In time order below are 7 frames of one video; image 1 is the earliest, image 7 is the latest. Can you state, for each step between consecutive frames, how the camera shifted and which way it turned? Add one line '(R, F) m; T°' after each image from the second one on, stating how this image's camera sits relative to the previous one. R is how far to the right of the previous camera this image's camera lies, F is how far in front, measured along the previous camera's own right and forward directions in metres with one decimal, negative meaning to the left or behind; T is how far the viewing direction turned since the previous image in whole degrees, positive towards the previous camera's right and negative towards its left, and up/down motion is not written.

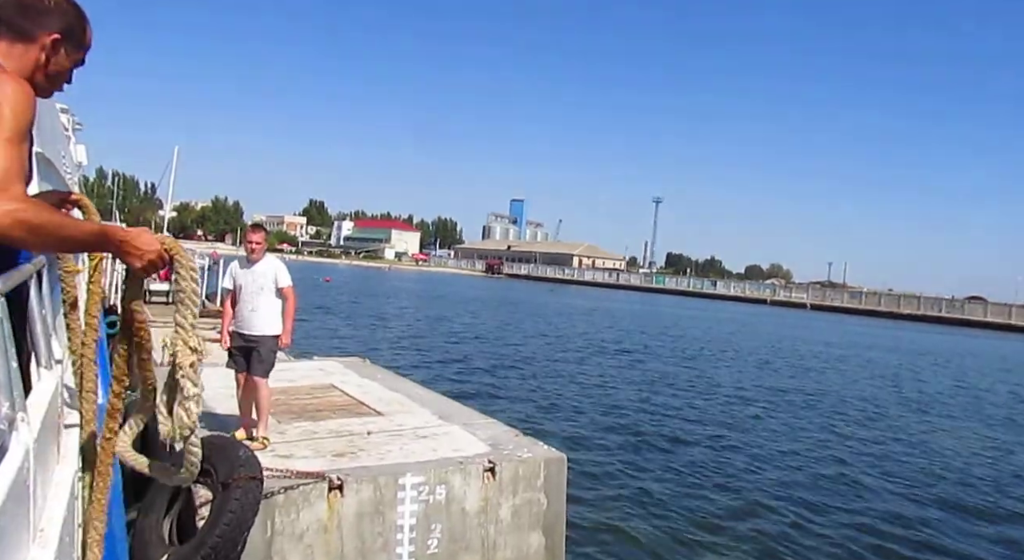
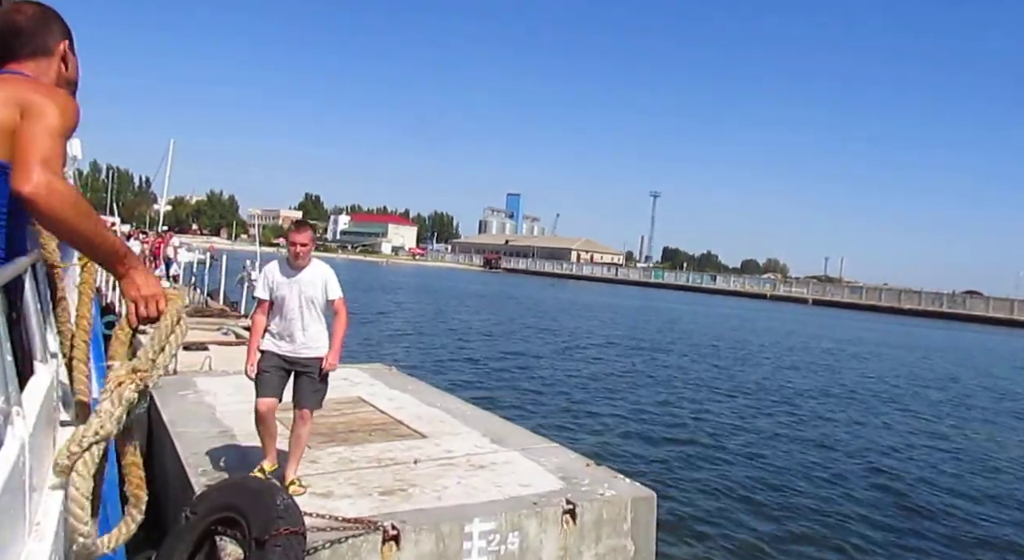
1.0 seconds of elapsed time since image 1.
(-0.5, +0.8) m; 0°
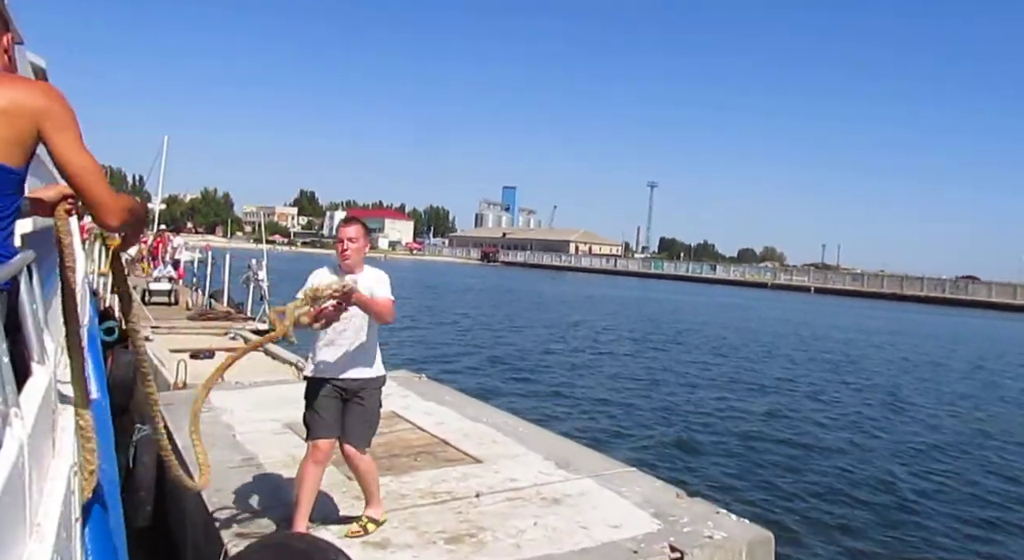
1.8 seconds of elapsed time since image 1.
(-0.4, +0.7) m; 0°
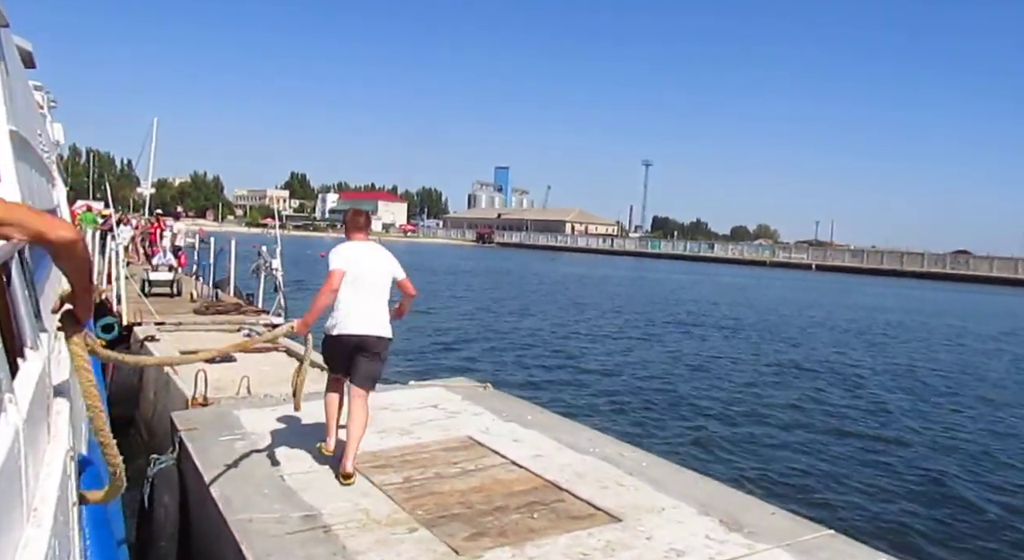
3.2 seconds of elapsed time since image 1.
(-0.7, +1.2) m; 0°
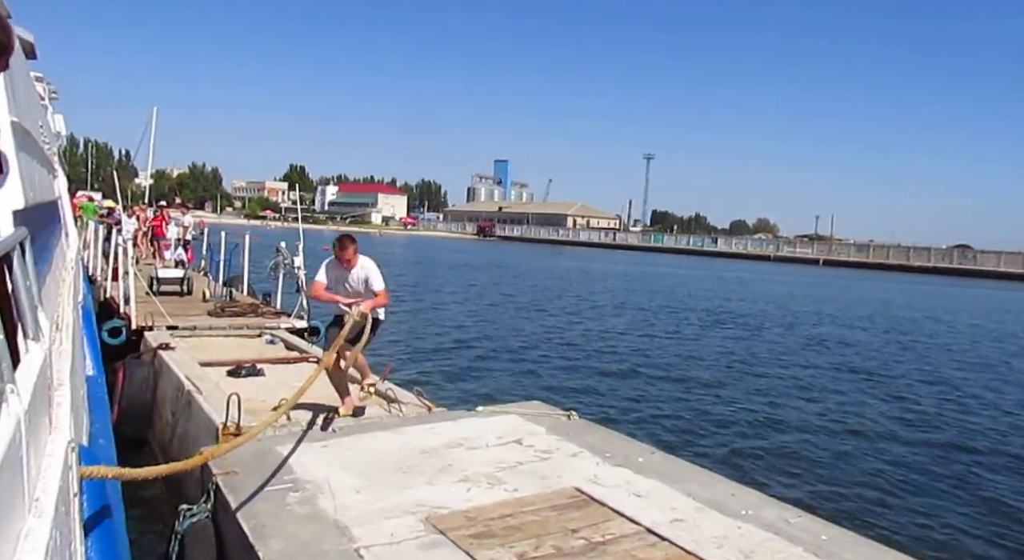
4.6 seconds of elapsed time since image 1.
(-0.7, +1.0) m; 0°
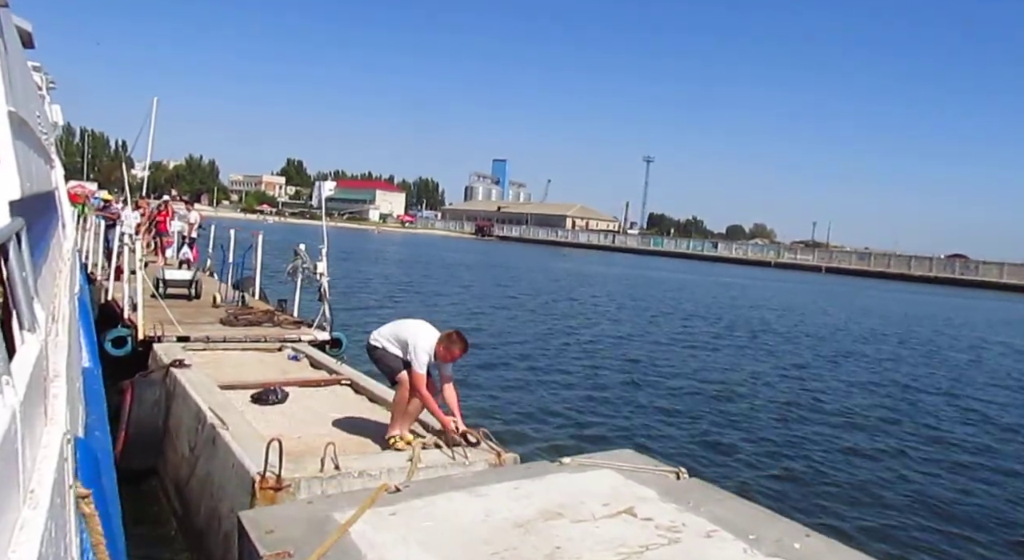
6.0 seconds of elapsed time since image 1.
(-0.7, +0.9) m; 0°
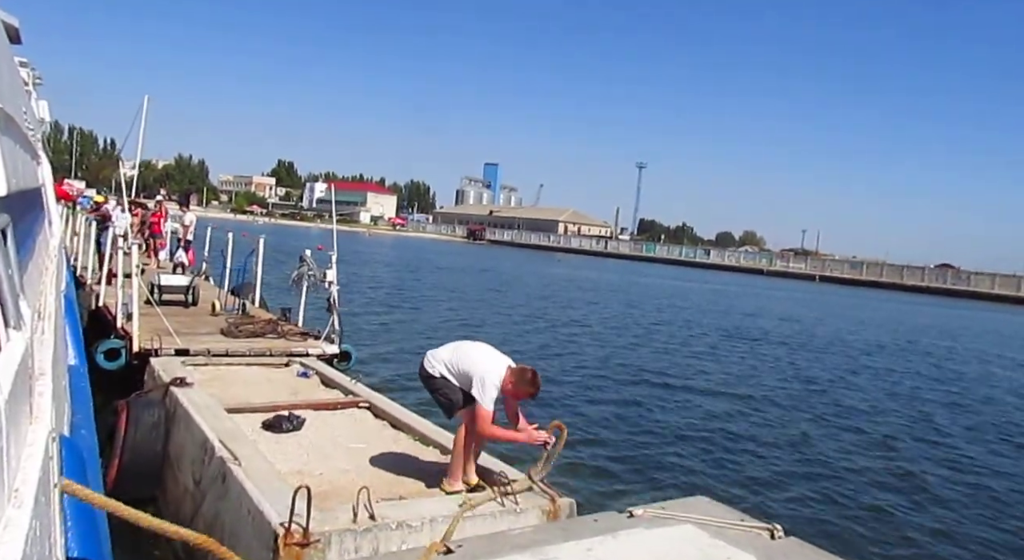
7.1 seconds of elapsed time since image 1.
(-0.4, +0.7) m; +1°
